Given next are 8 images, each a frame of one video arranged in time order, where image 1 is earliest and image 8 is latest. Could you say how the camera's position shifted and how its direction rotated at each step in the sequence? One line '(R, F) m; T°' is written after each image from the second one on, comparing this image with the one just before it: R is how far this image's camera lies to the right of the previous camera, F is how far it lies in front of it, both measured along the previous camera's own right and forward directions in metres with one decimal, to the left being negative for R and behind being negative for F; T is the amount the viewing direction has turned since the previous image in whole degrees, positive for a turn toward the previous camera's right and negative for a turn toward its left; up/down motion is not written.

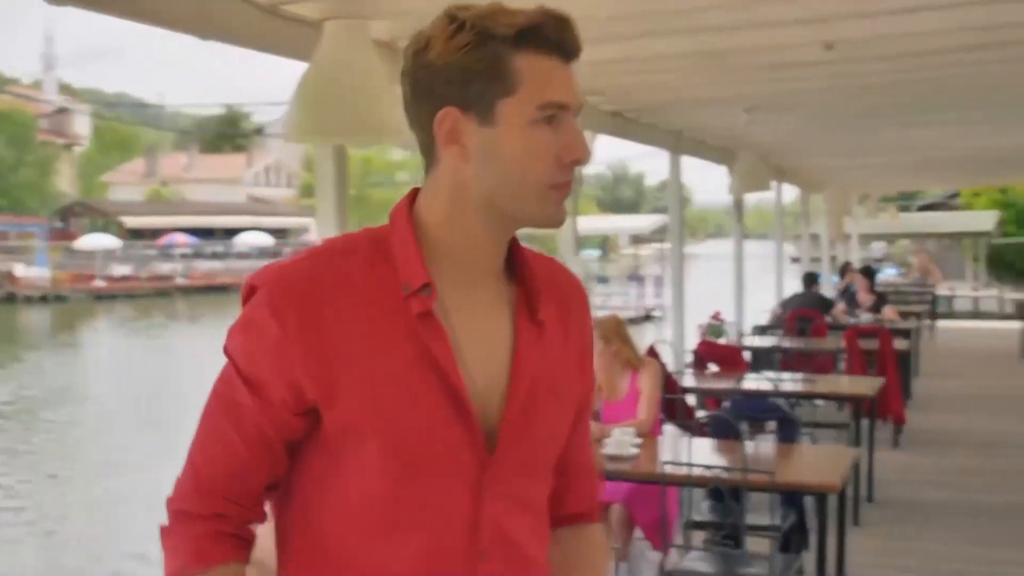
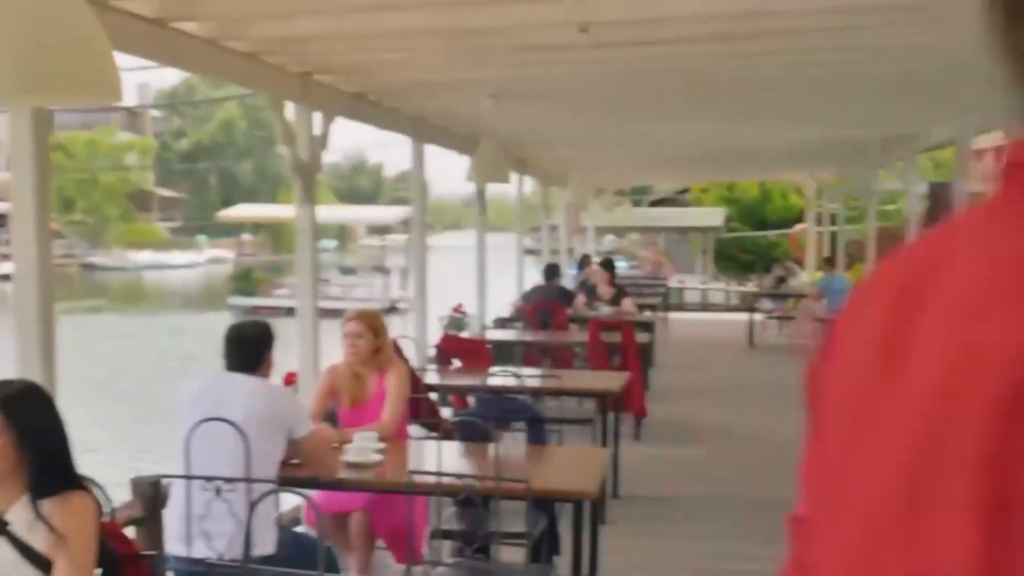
(0.0, +0.3) m; +11°
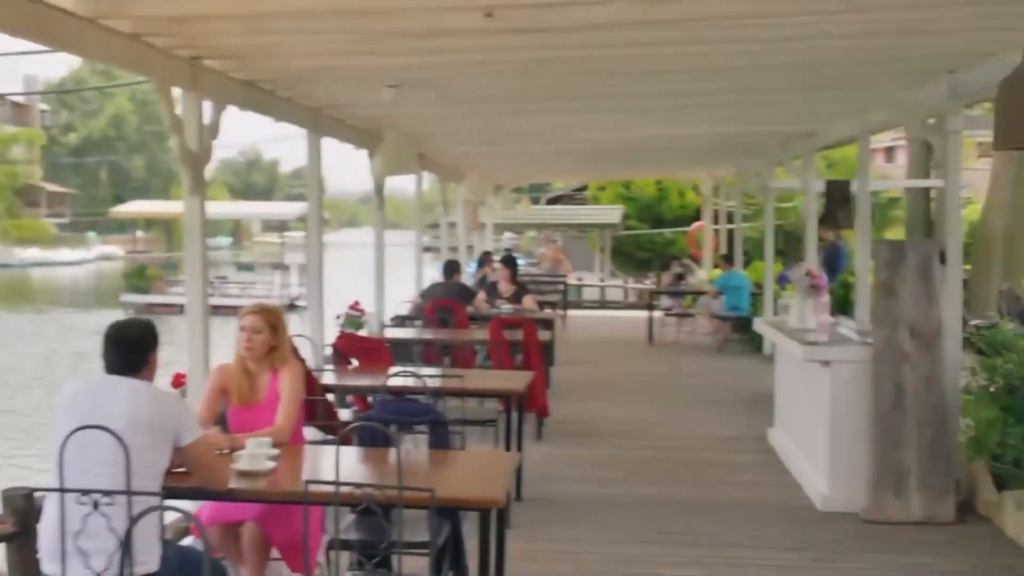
(0.0, +0.2) m; +4°
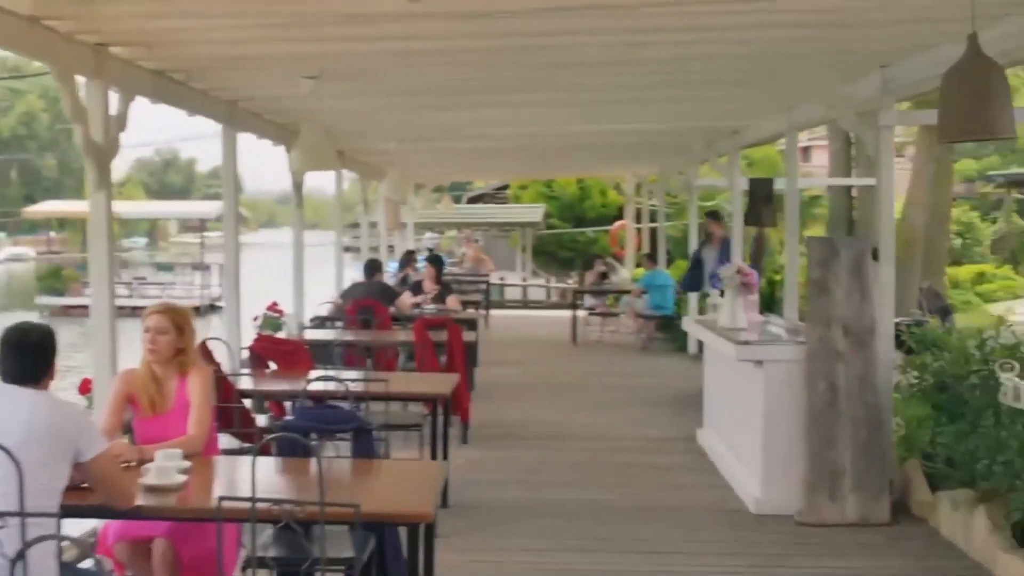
(0.0, +0.2) m; +3°
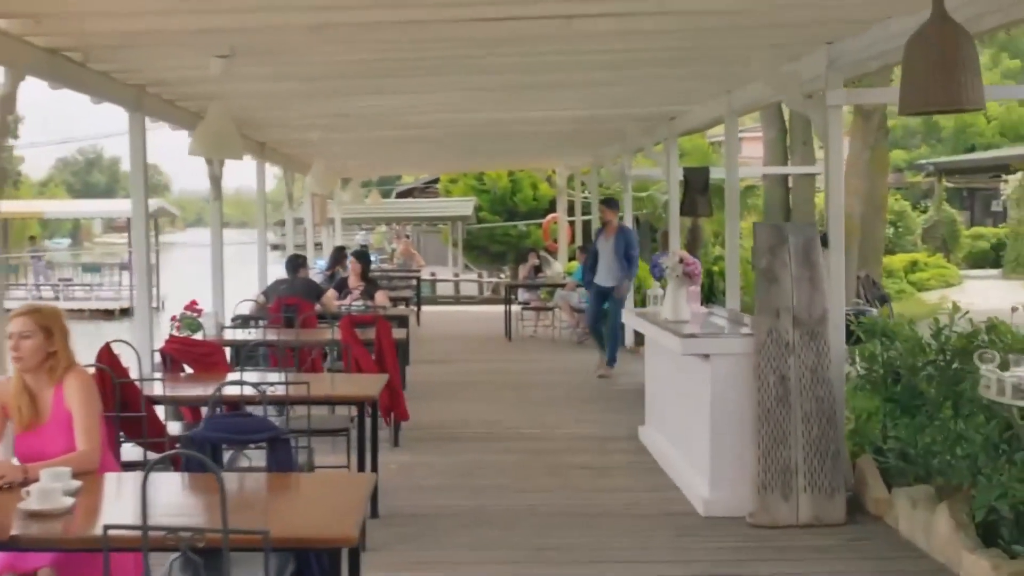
(0.0, +0.4) m; +3°
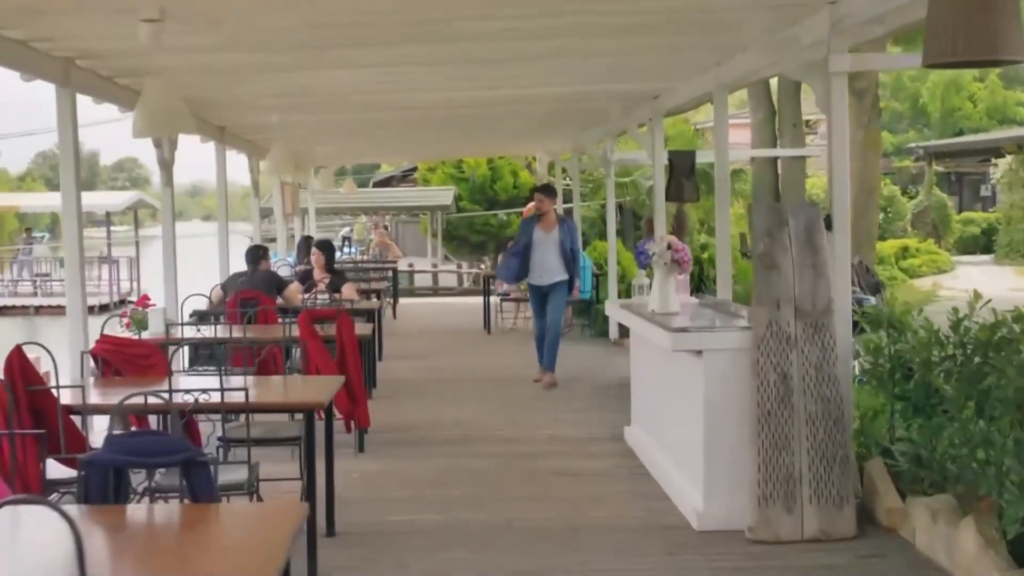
(+0.1, +0.6) m; +1°
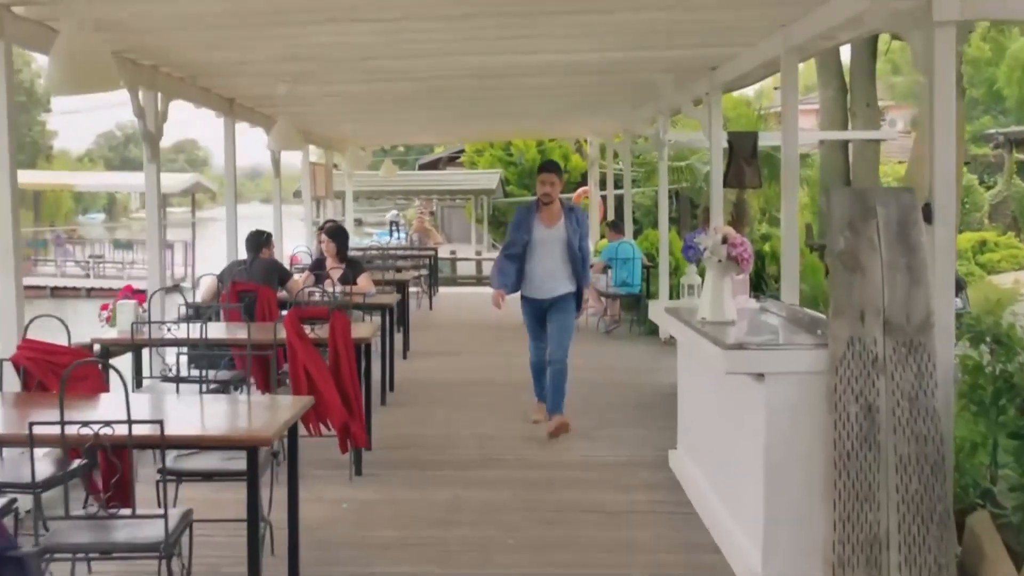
(+0.1, +1.0) m; -2°
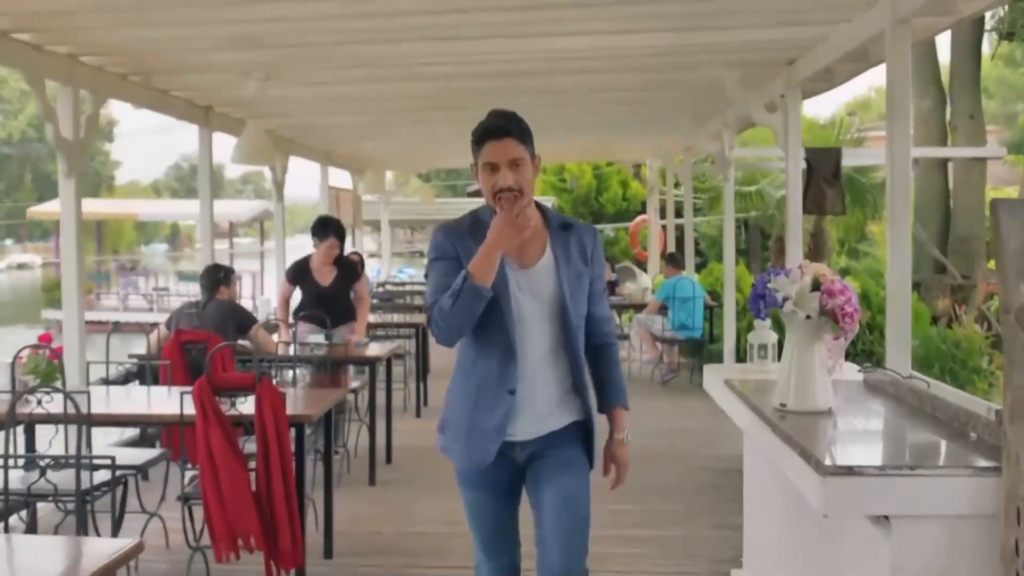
(+0.2, +1.6) m; -3°
